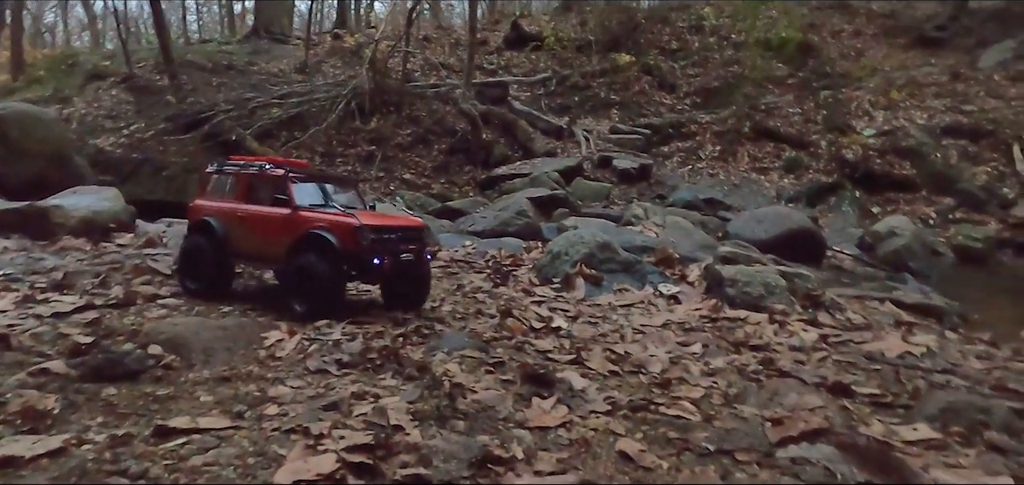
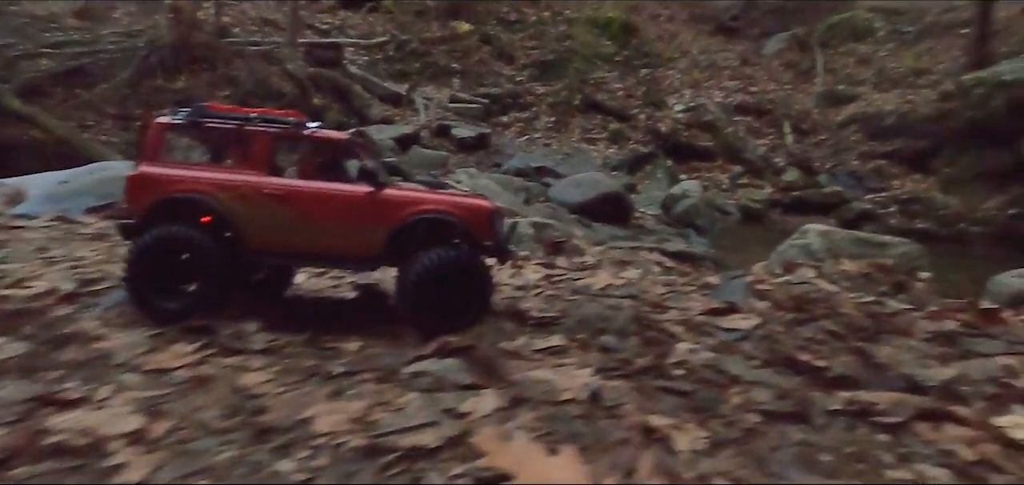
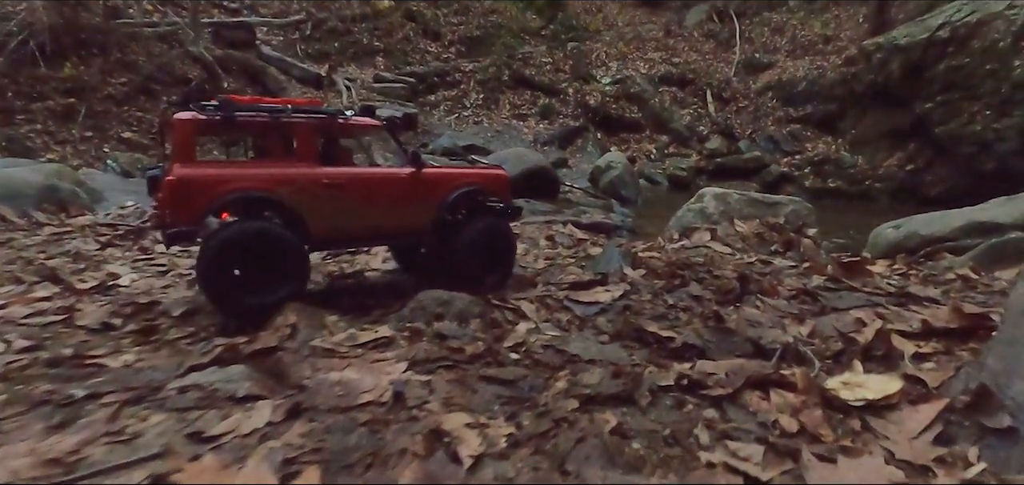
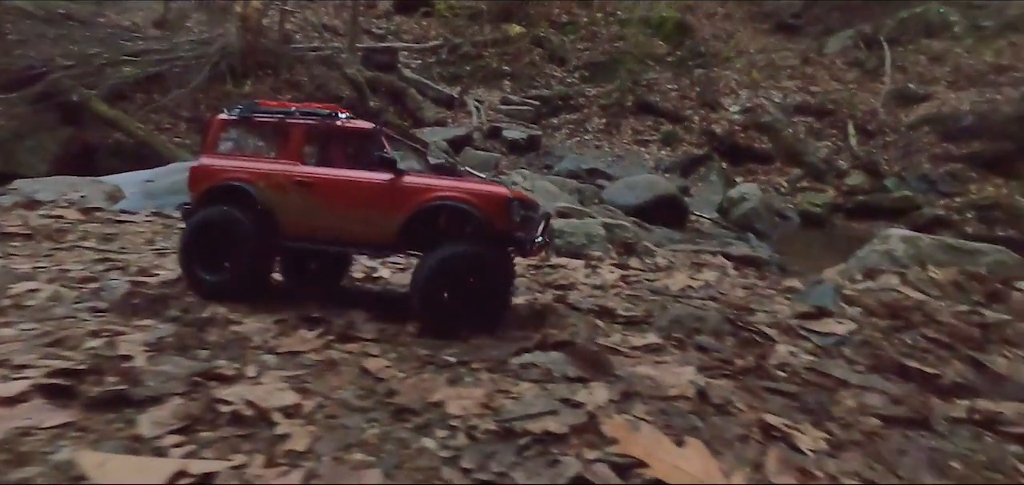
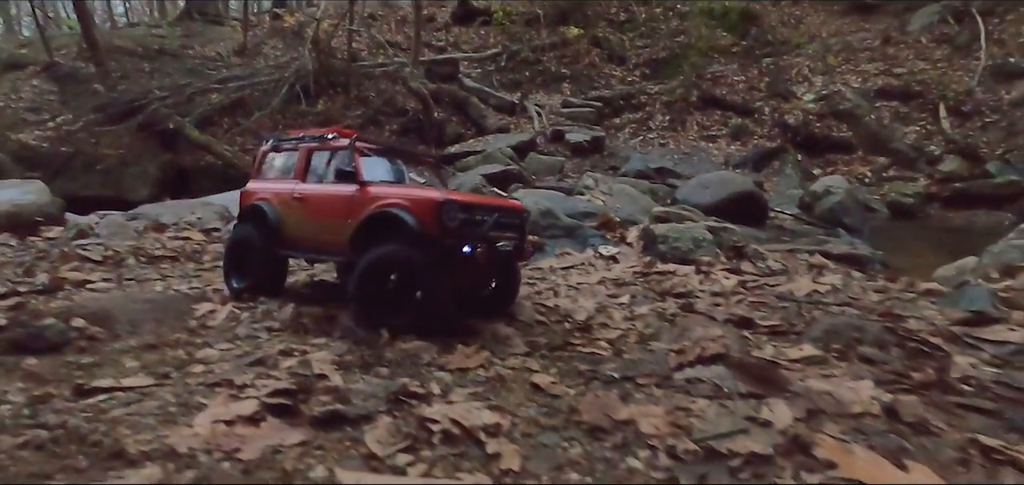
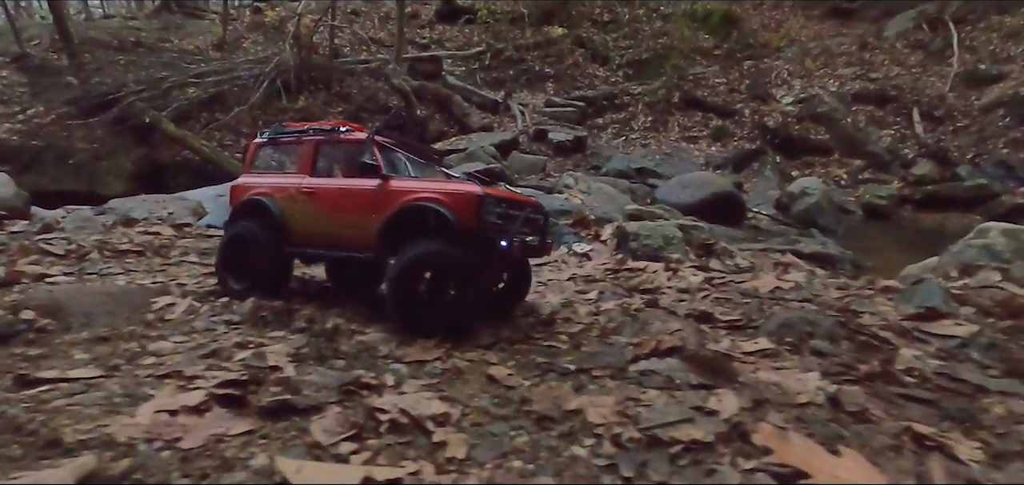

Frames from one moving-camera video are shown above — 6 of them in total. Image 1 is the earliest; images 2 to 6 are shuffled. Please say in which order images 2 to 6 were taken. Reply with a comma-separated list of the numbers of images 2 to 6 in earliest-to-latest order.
5, 6, 4, 2, 3
